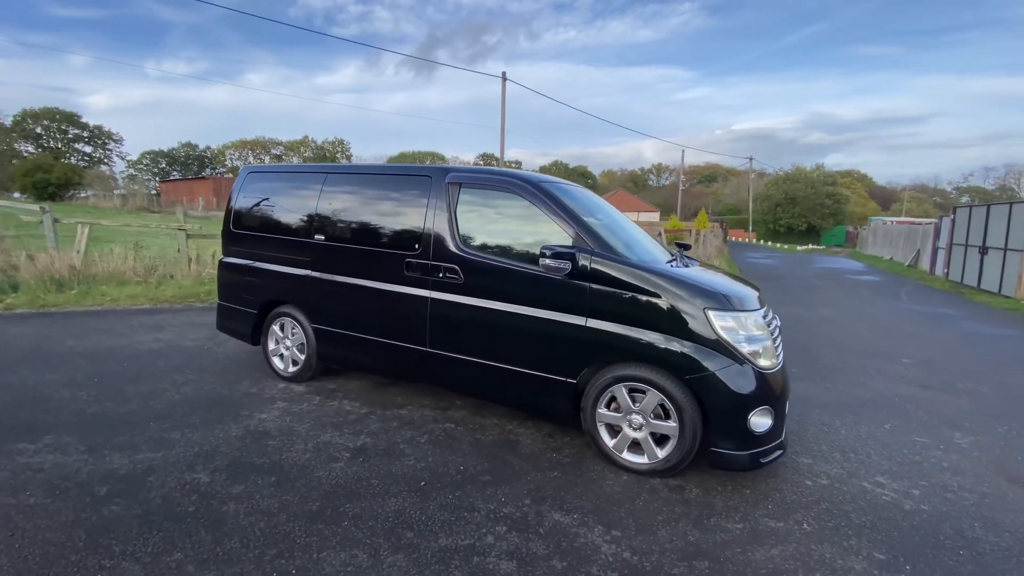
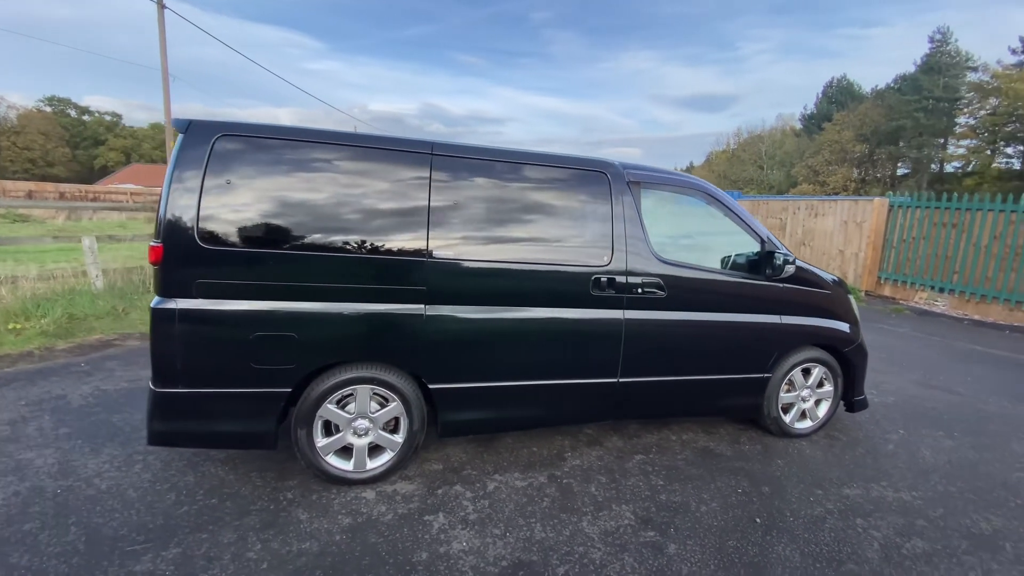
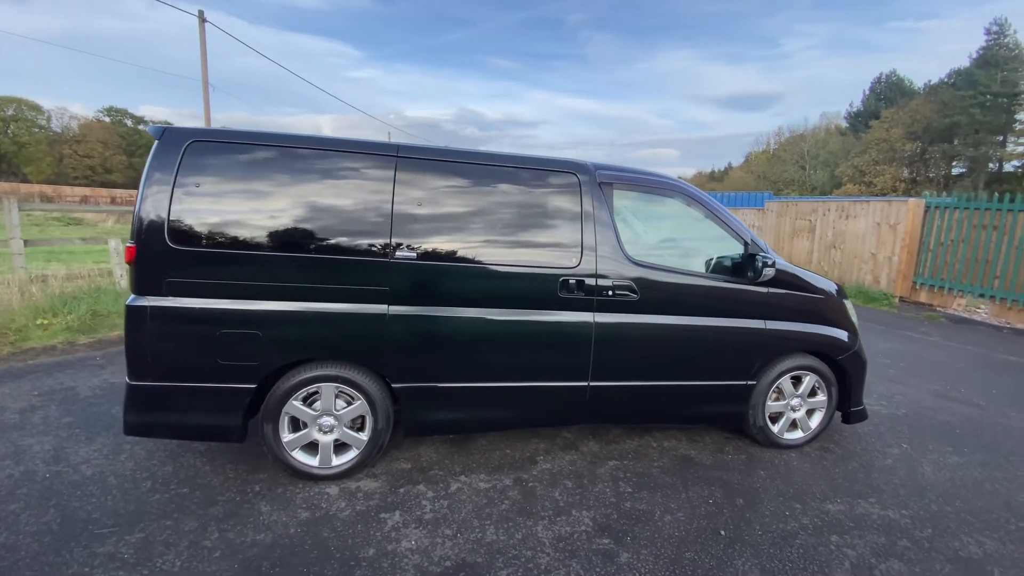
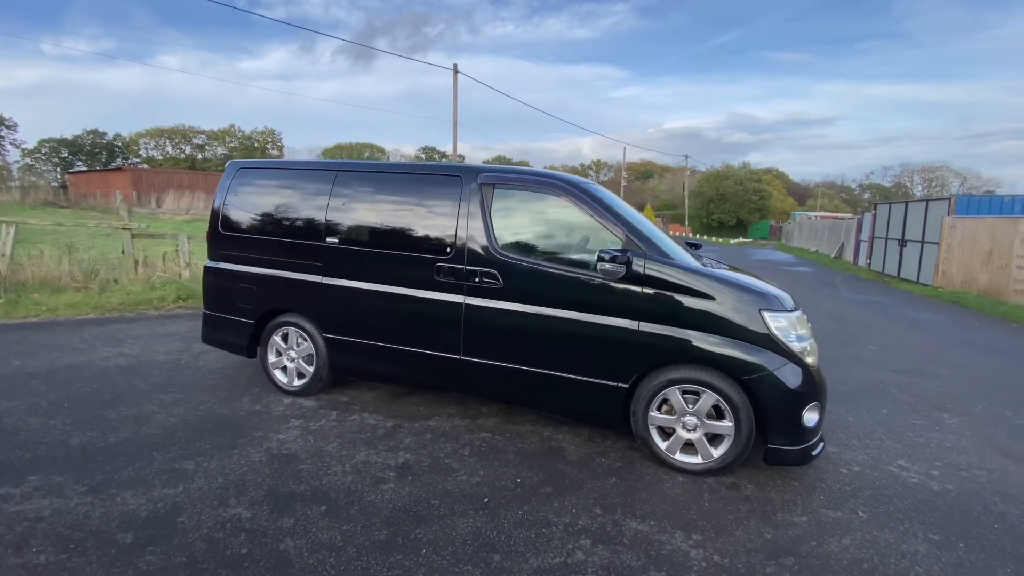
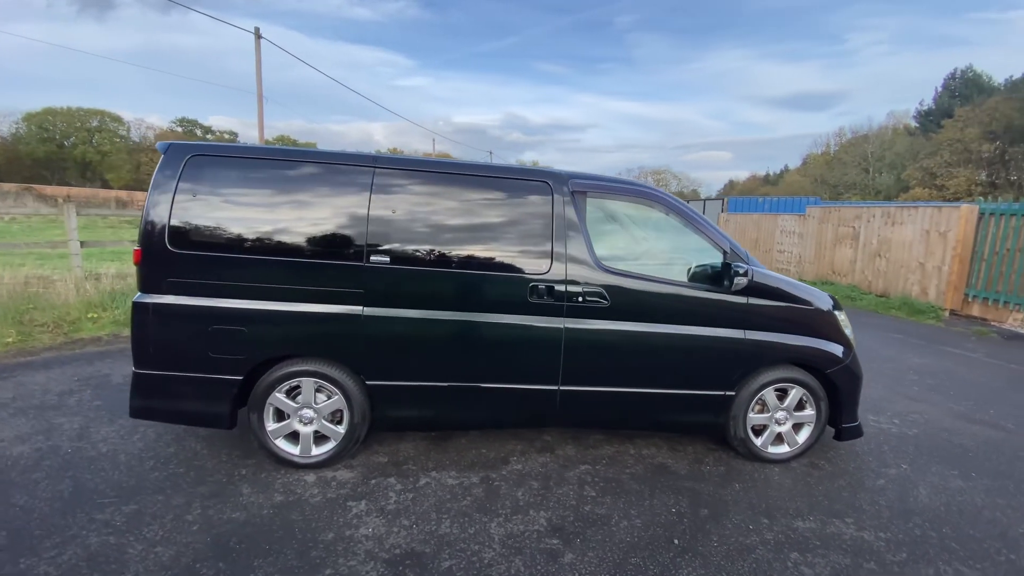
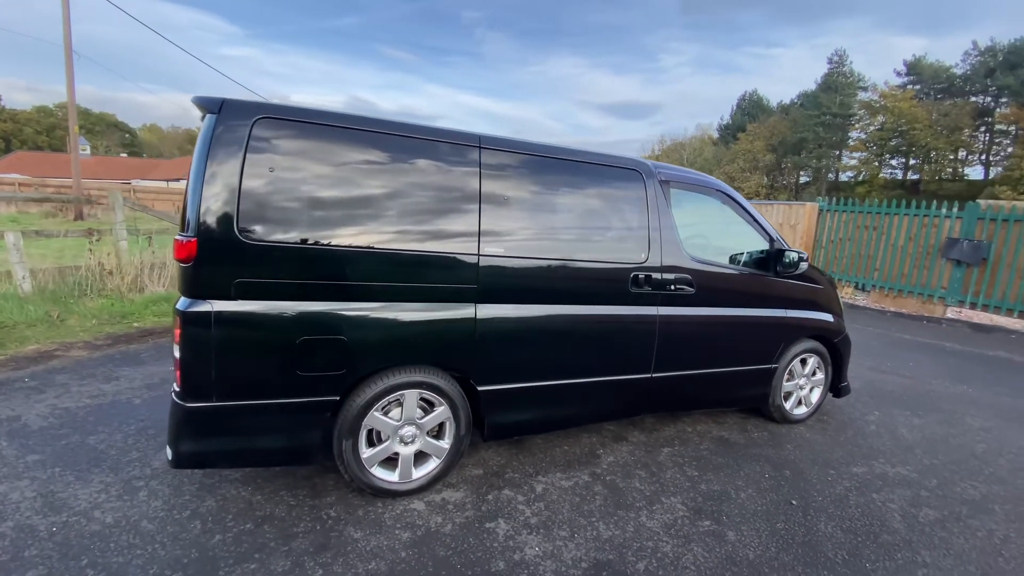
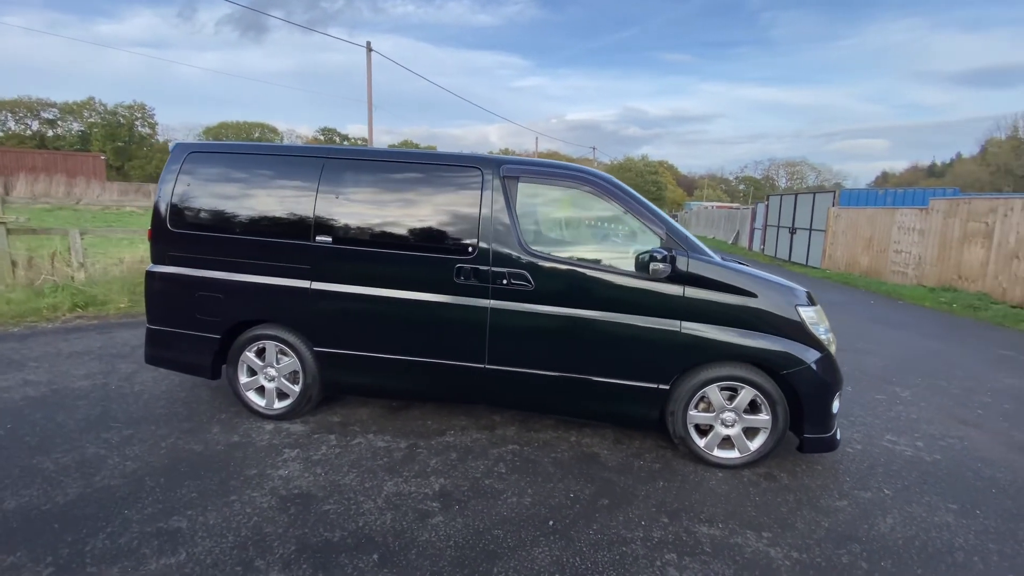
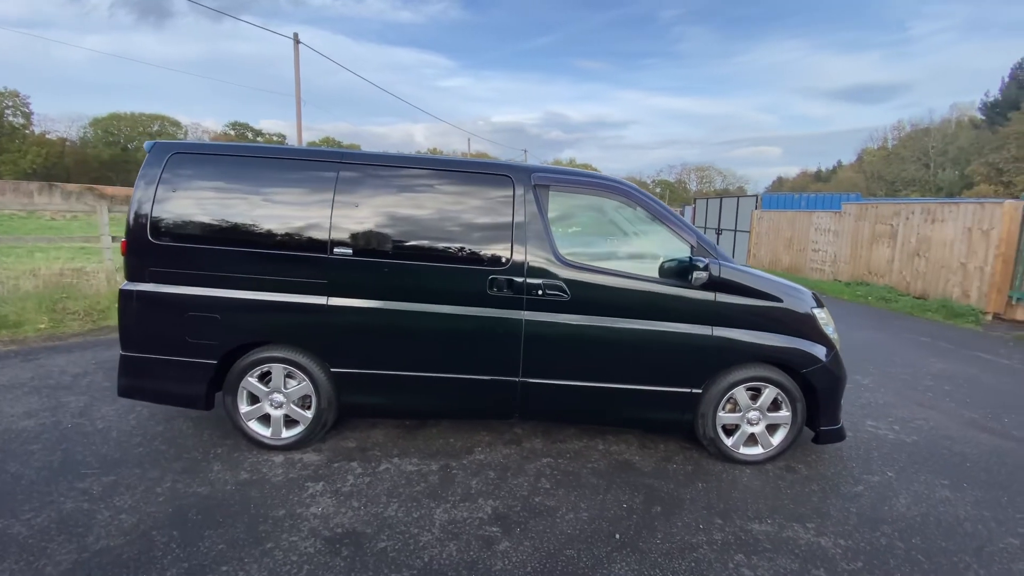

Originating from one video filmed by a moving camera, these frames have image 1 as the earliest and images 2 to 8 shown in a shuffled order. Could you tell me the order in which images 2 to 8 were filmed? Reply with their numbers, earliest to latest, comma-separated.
4, 7, 8, 5, 3, 2, 6
